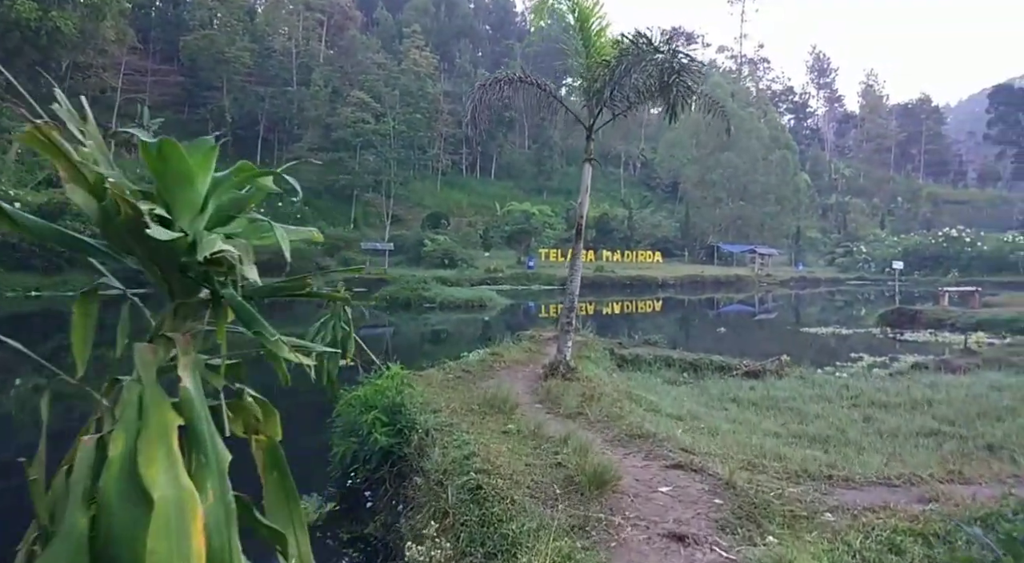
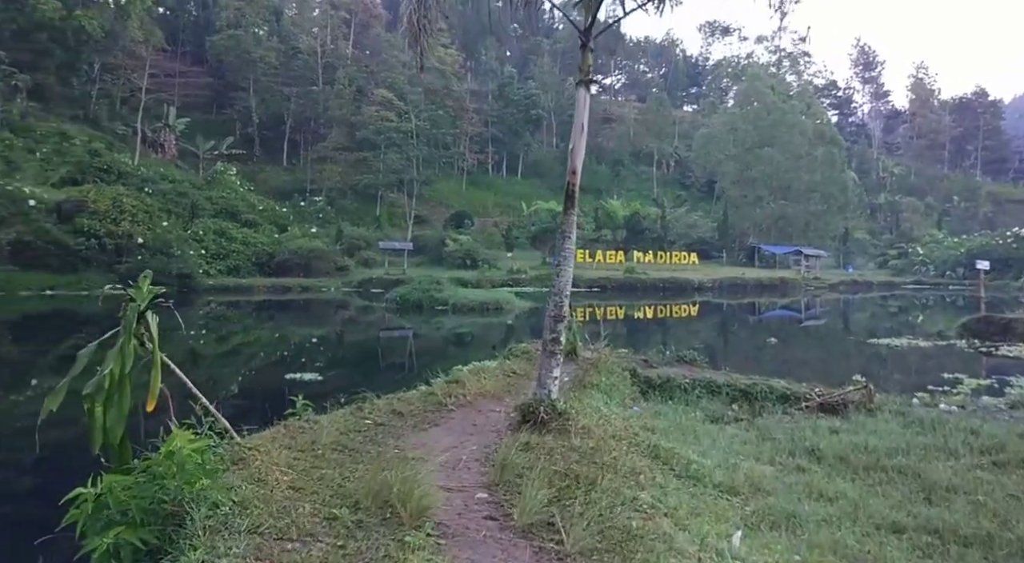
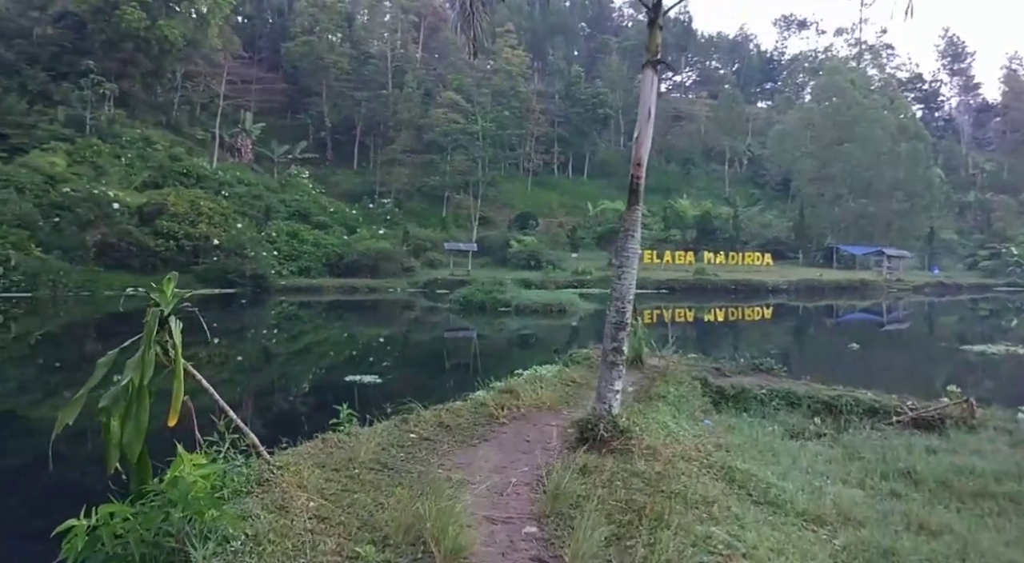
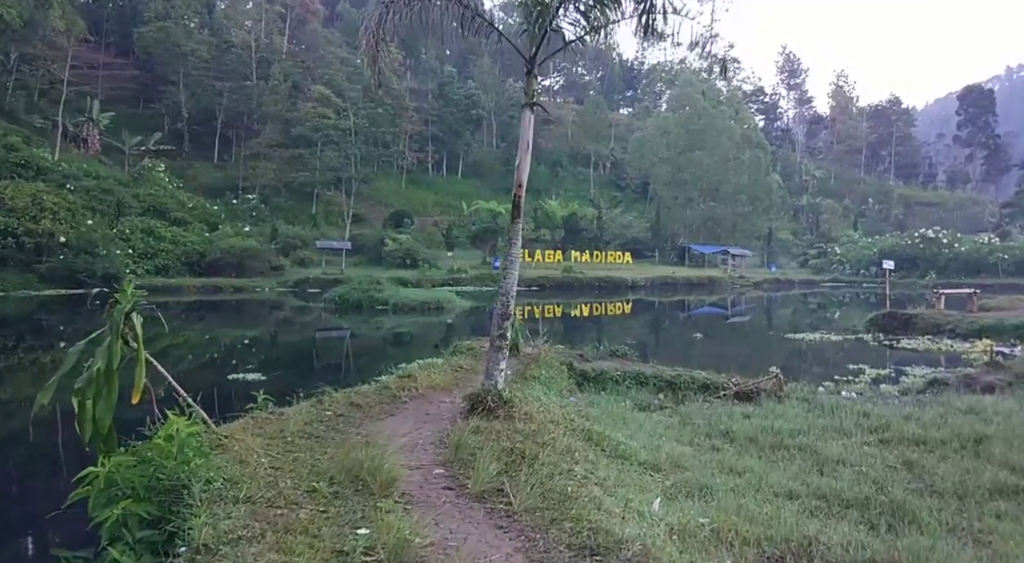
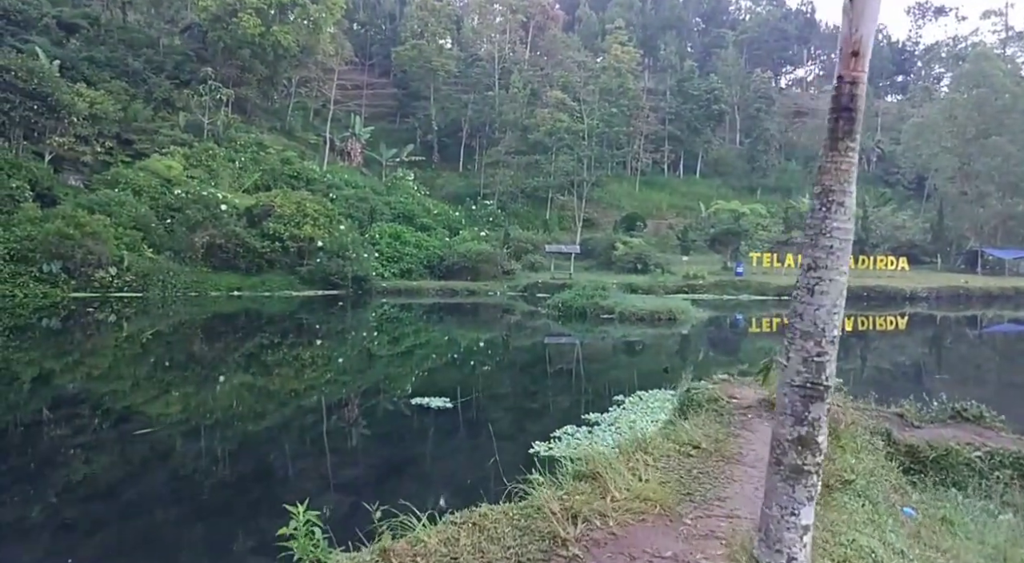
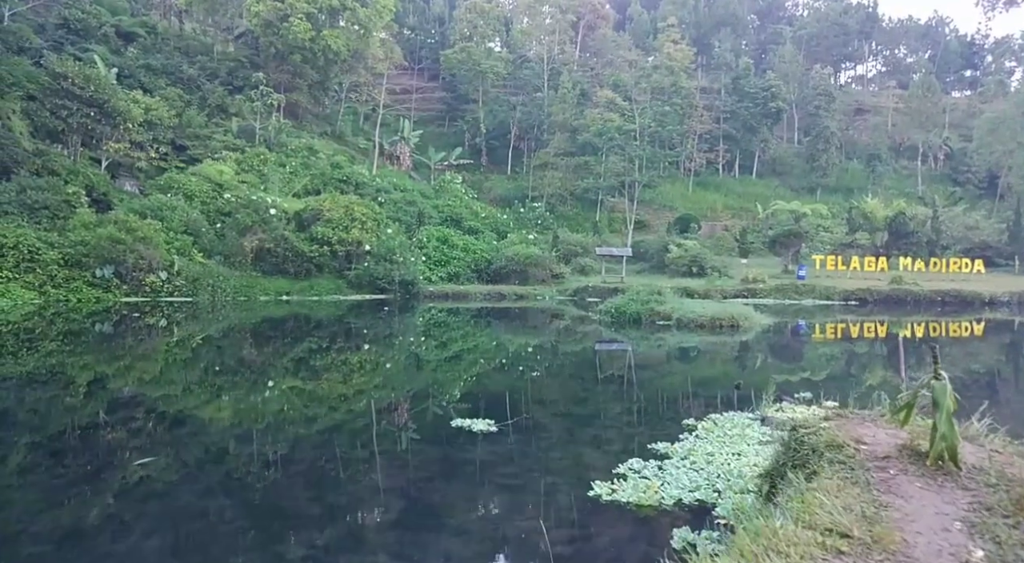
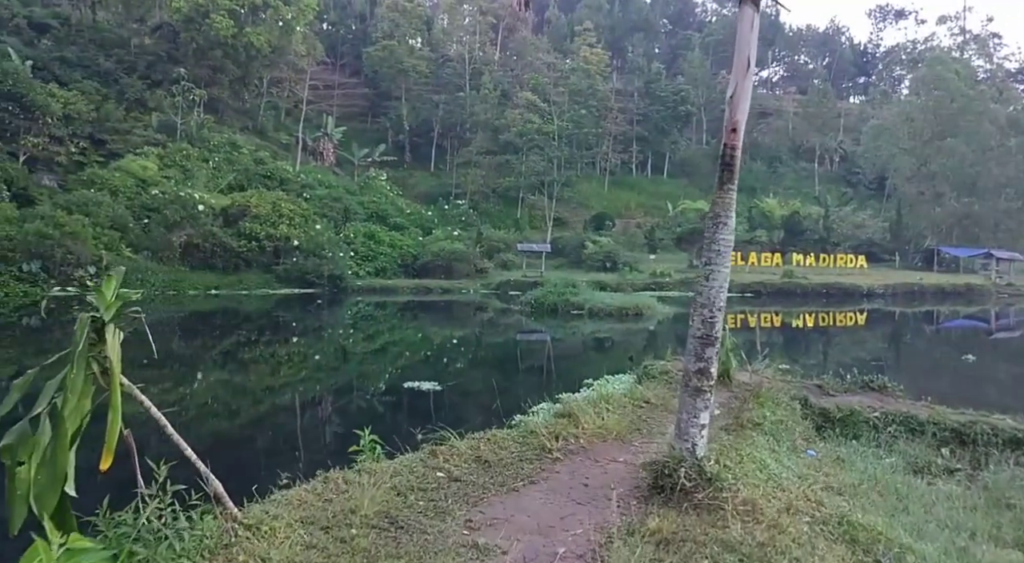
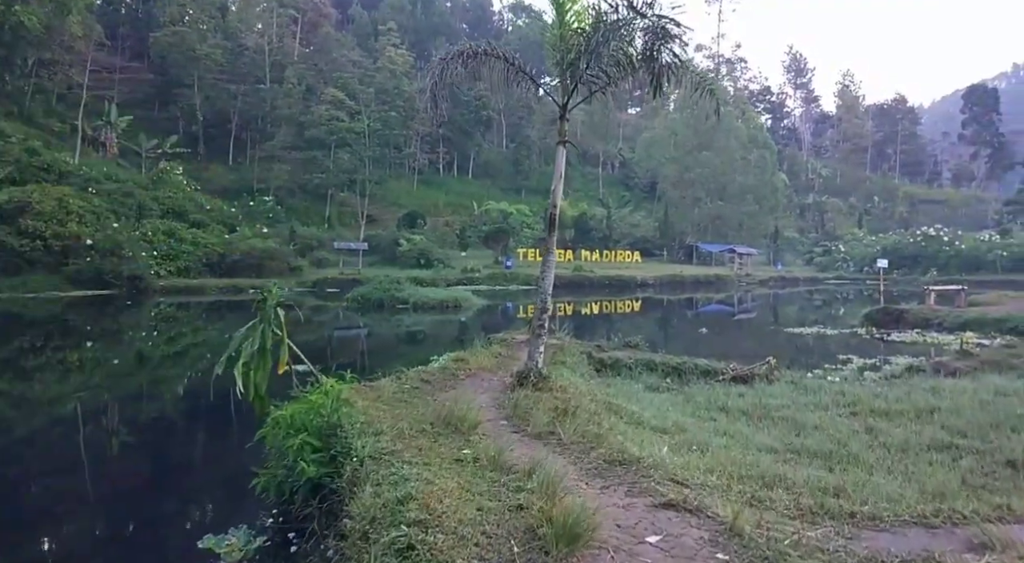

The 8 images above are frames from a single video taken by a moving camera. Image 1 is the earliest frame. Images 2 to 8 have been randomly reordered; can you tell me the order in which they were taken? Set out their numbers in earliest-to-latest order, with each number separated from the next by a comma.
8, 4, 2, 3, 7, 5, 6
